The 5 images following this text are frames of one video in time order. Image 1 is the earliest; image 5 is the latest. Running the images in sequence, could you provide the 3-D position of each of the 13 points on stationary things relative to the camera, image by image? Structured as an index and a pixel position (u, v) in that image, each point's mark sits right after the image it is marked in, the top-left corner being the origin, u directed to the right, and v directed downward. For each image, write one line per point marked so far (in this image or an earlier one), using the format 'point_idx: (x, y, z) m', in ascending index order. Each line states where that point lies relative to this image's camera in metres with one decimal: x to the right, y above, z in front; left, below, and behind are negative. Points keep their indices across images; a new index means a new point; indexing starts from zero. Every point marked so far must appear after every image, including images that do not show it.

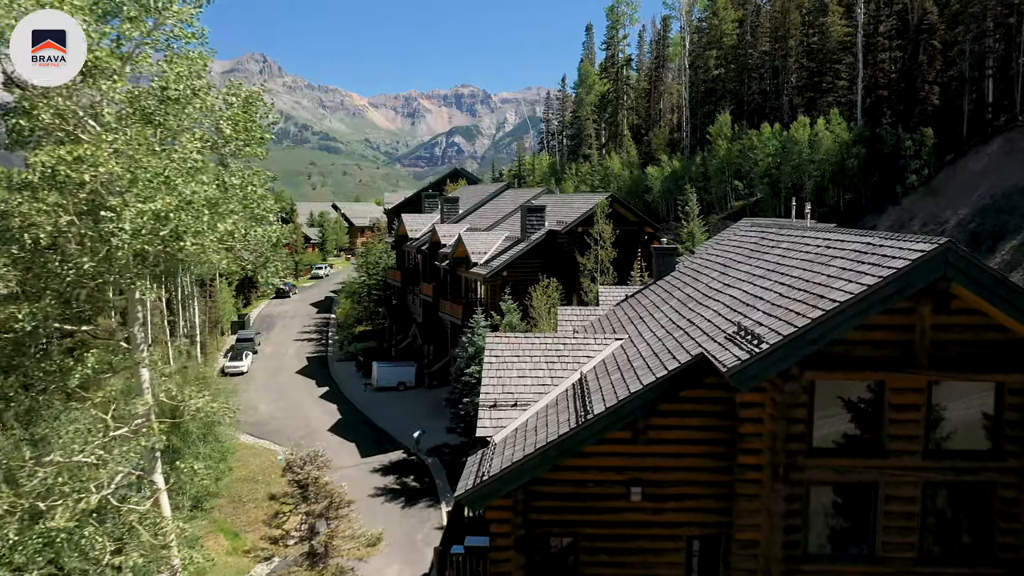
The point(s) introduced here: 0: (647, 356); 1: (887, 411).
0: (+2.1, -1.1, +10.3) m
1: (+4.9, -1.6, +8.4) m
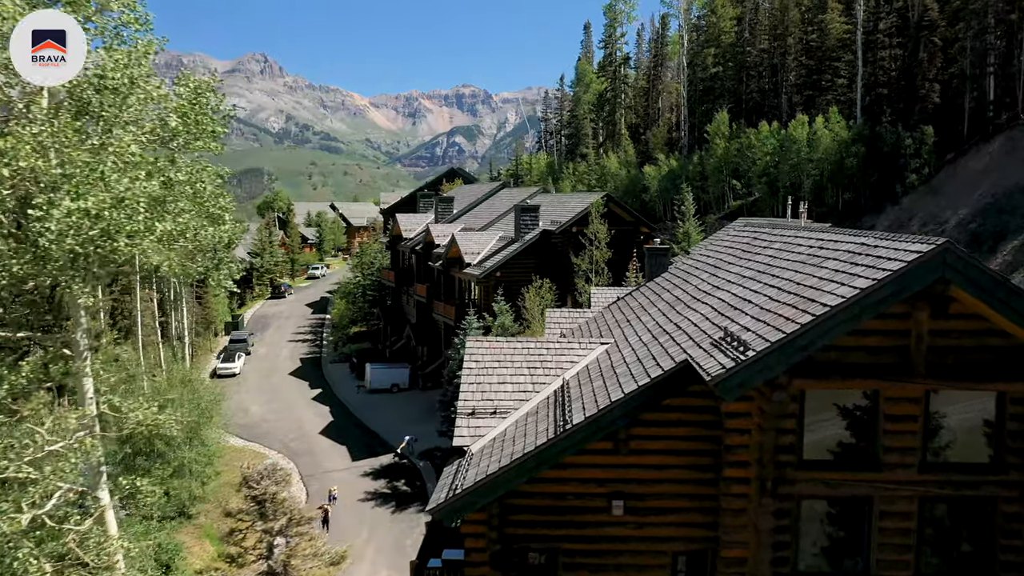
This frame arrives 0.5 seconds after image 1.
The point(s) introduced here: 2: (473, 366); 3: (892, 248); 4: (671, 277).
0: (+1.8, -1.1, +9.8) m
1: (+4.5, -1.6, +8.0) m
2: (-0.7, -1.4, +11.3) m
3: (+4.7, +0.5, +8.0) m
4: (+3.6, +0.3, +14.8) m
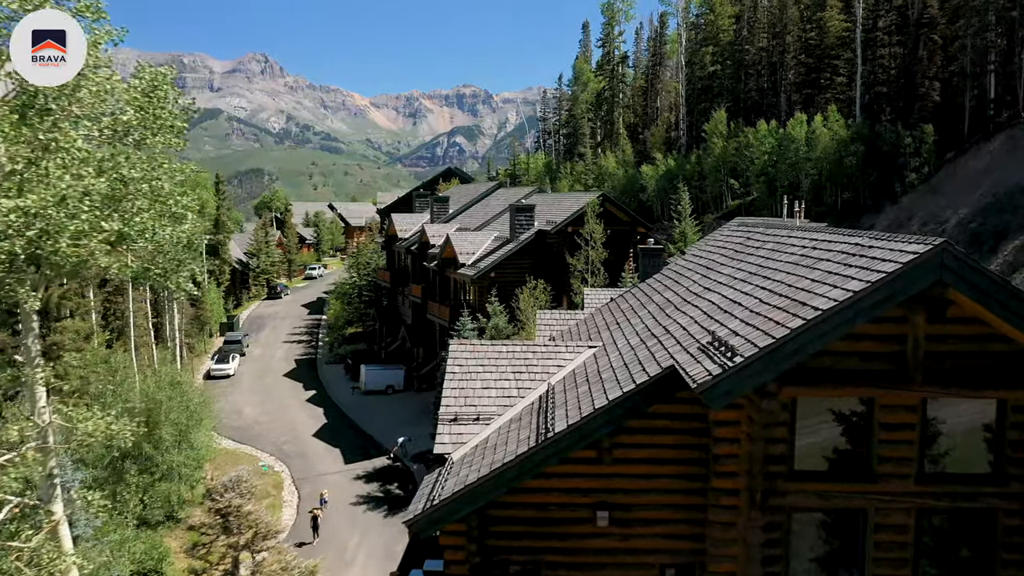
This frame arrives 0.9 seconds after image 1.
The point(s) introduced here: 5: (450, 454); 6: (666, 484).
0: (+1.5, -1.1, +9.5) m
1: (+4.3, -1.7, +7.6) m
2: (-0.9, -1.4, +10.9) m
3: (+4.4, +0.5, +7.6) m
4: (+3.3, +0.2, +14.5) m
5: (-0.9, -2.5, +9.7) m
6: (+2.0, -2.5, +8.4) m
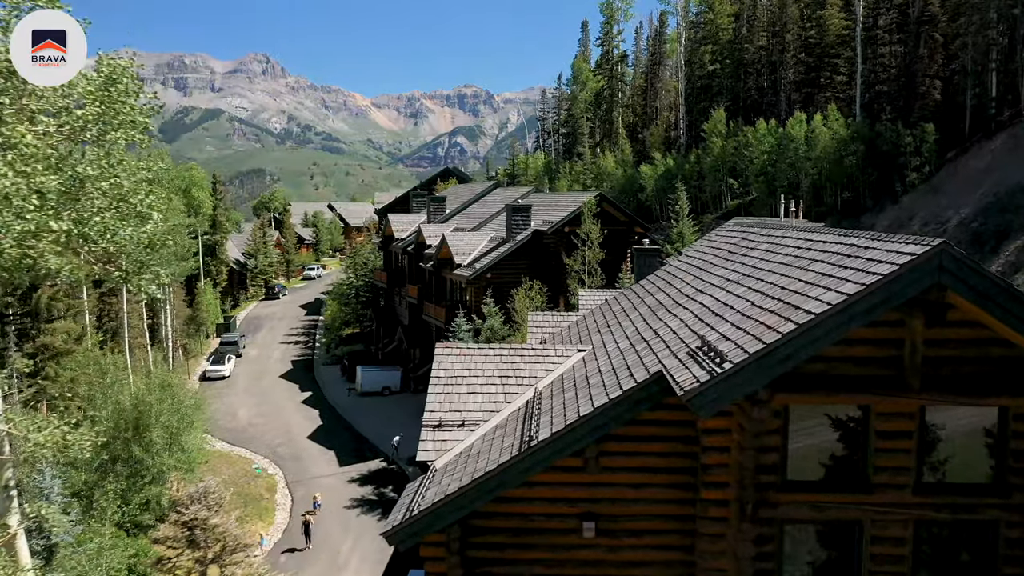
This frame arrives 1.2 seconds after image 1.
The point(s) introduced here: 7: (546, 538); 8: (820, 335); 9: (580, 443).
0: (+1.3, -1.2, +9.2) m
1: (+4.1, -1.7, +7.3) m
2: (-1.2, -1.4, +10.6) m
3: (+4.2, +0.4, +7.3) m
4: (+3.1, +0.2, +14.1) m
5: (-1.2, -2.5, +9.4) m
6: (+1.8, -2.6, +8.1) m
7: (+0.4, -3.2, +8.3) m
8: (+3.1, -0.5, +6.6) m
9: (+0.8, -1.9, +7.9) m
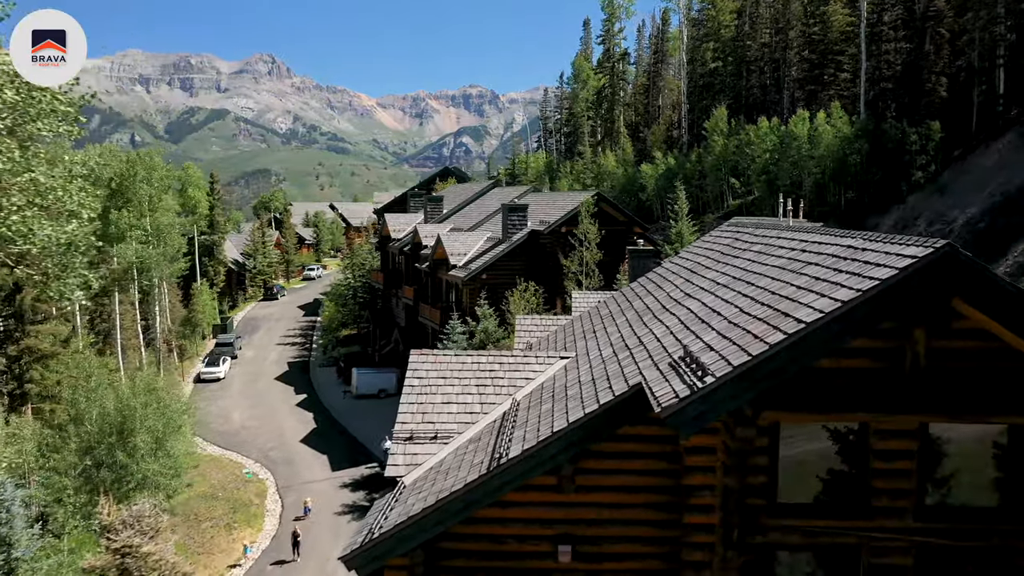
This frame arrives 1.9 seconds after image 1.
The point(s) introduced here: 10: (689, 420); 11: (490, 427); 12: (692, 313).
0: (+1.0, -1.2, +8.6) m
1: (+3.7, -1.8, +6.7) m
2: (-1.5, -1.5, +10.1) m
3: (+3.8, +0.4, +6.7) m
4: (+2.8, +0.1, +13.6) m
5: (-1.5, -2.6, +8.8) m
6: (+1.4, -2.6, +7.5) m
7: (+0.1, -3.2, +7.7) m
8: (+2.8, -0.5, +6.0) m
9: (+0.5, -2.0, +7.4) m
10: (+1.7, -1.2, +6.1) m
11: (-0.3, -1.9, +9.0) m
12: (+2.4, -0.3, +8.6) m
